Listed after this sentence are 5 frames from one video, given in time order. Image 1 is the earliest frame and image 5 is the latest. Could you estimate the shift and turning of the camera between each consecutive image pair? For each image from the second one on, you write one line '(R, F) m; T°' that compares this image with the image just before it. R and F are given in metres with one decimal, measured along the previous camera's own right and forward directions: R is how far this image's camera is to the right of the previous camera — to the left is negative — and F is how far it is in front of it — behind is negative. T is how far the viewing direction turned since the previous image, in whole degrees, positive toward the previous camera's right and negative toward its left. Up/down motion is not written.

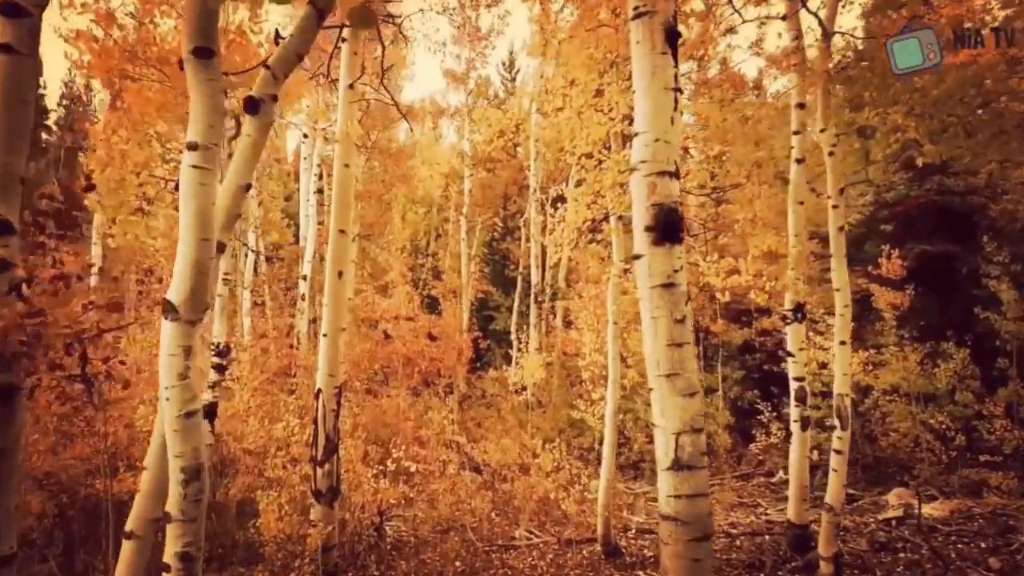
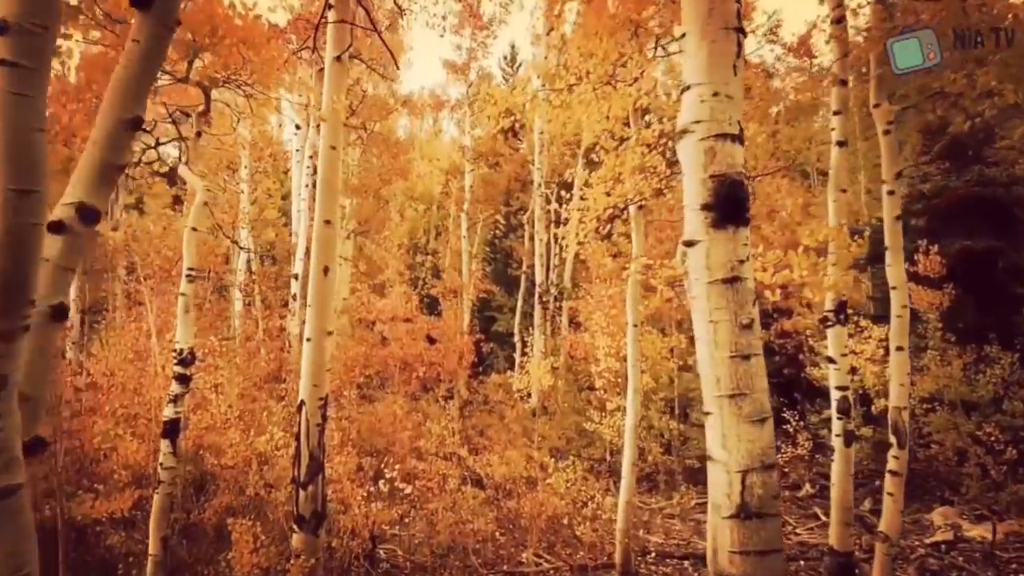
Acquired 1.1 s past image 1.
(-0.1, +0.9) m; 0°
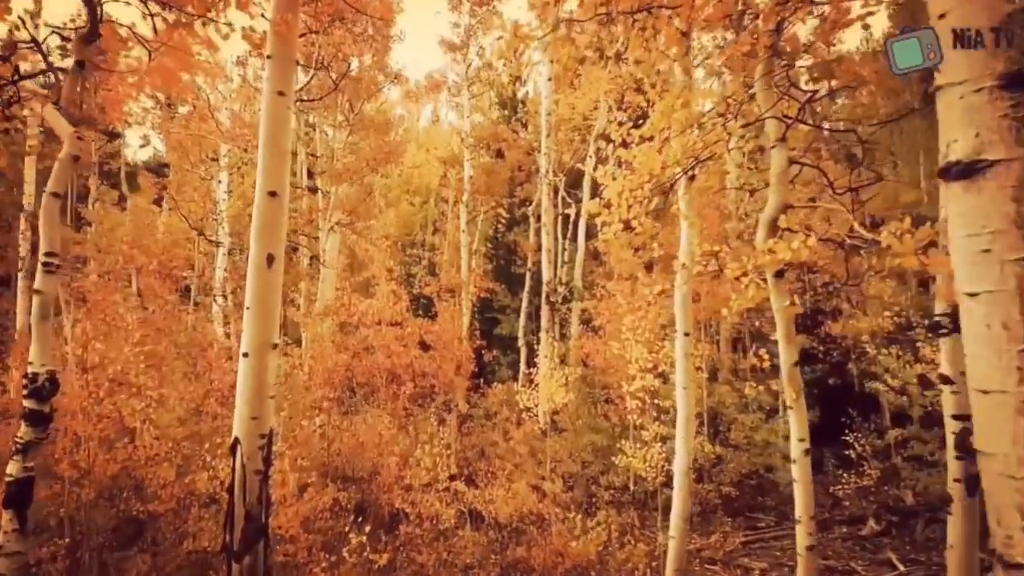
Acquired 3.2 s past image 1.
(-0.1, +1.7) m; 0°
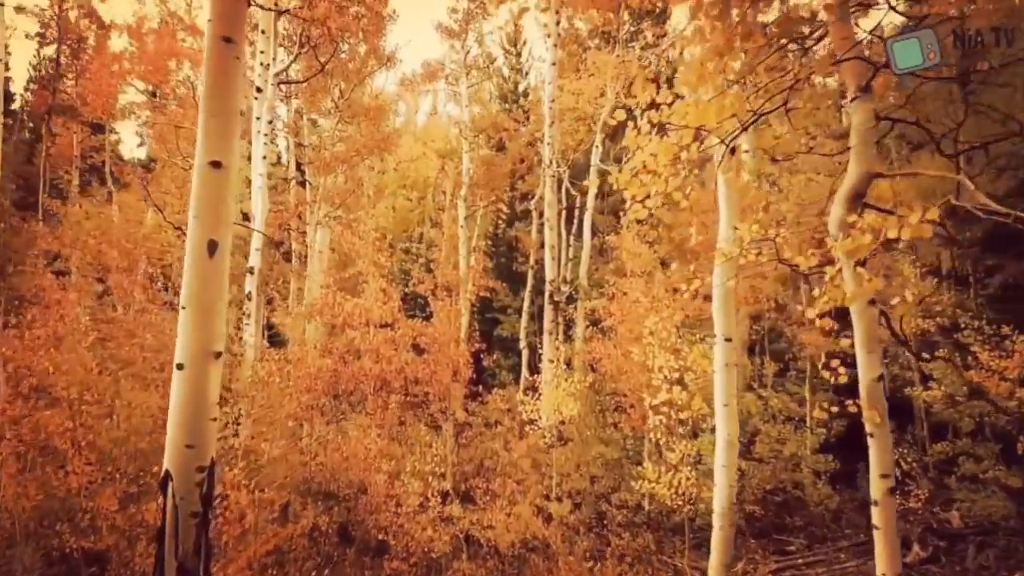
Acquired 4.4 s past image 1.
(0.0, +1.0) m; 0°
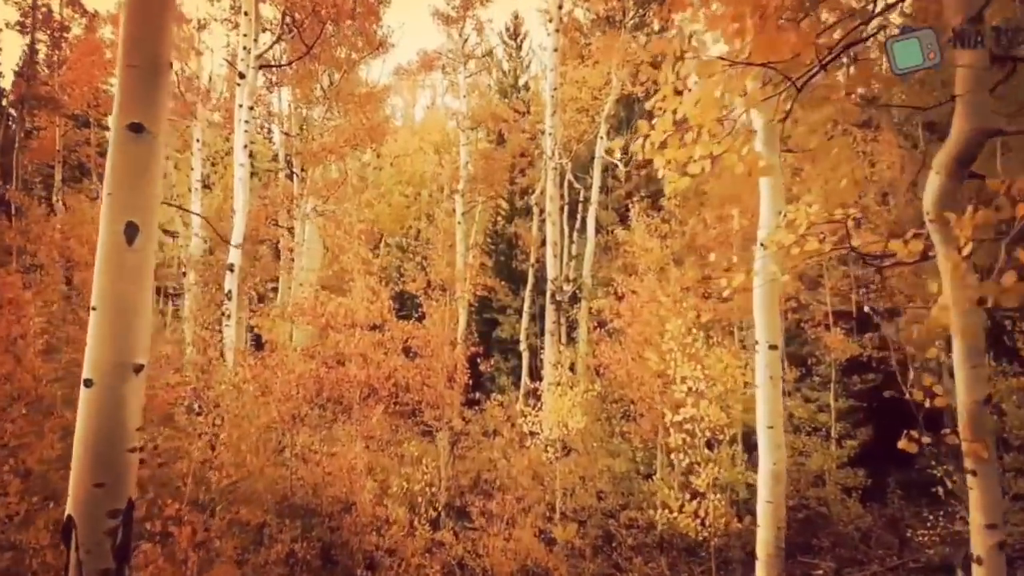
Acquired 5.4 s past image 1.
(0.0, +0.8) m; 0°
